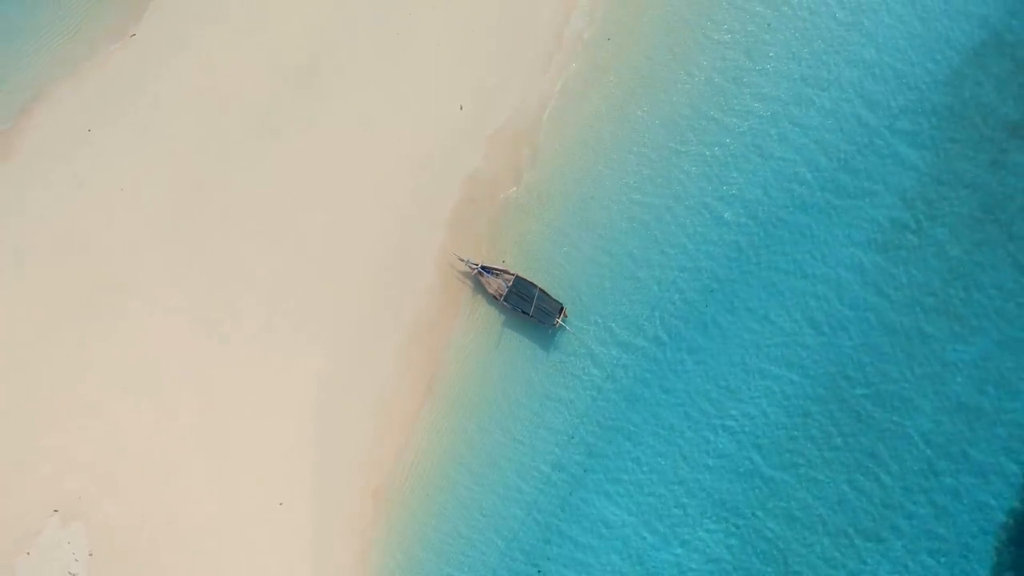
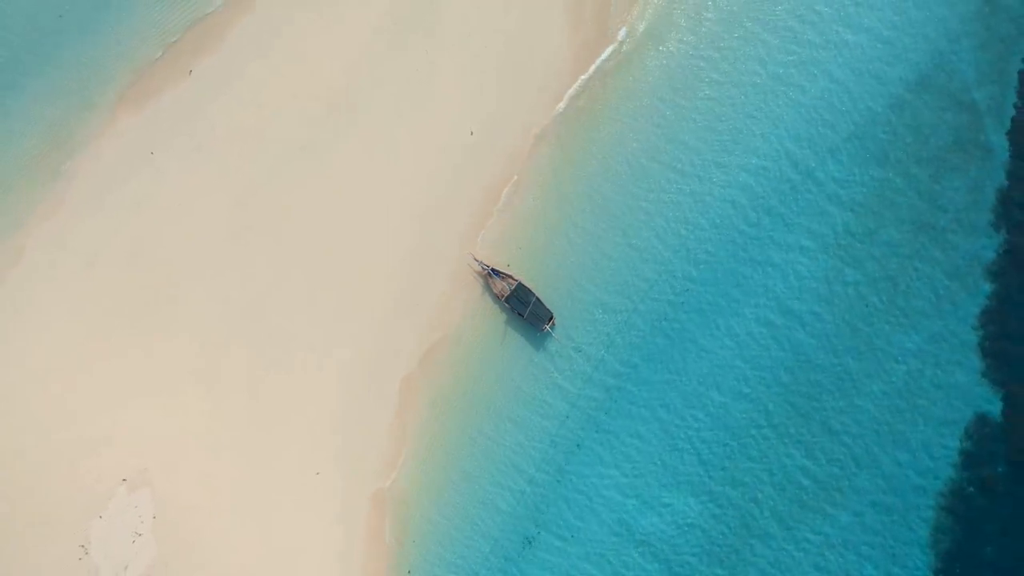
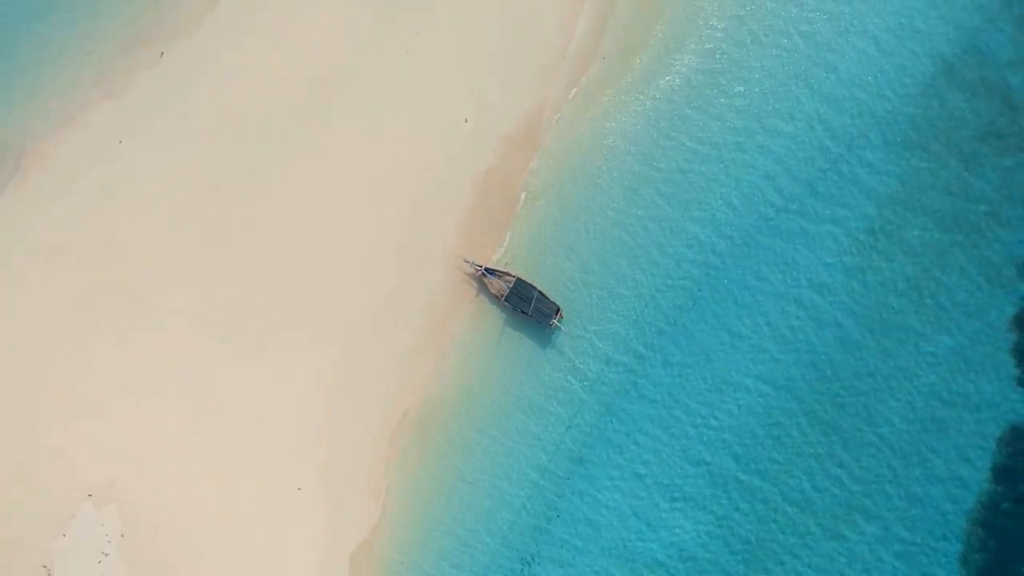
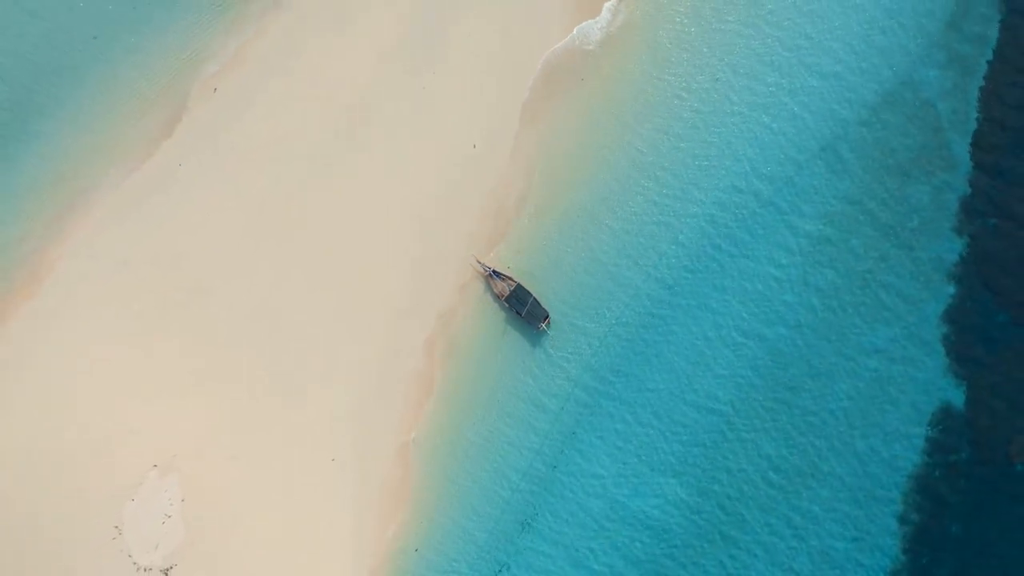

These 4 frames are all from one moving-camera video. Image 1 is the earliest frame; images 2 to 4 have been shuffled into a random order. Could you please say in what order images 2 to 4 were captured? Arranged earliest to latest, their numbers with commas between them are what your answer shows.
3, 2, 4
